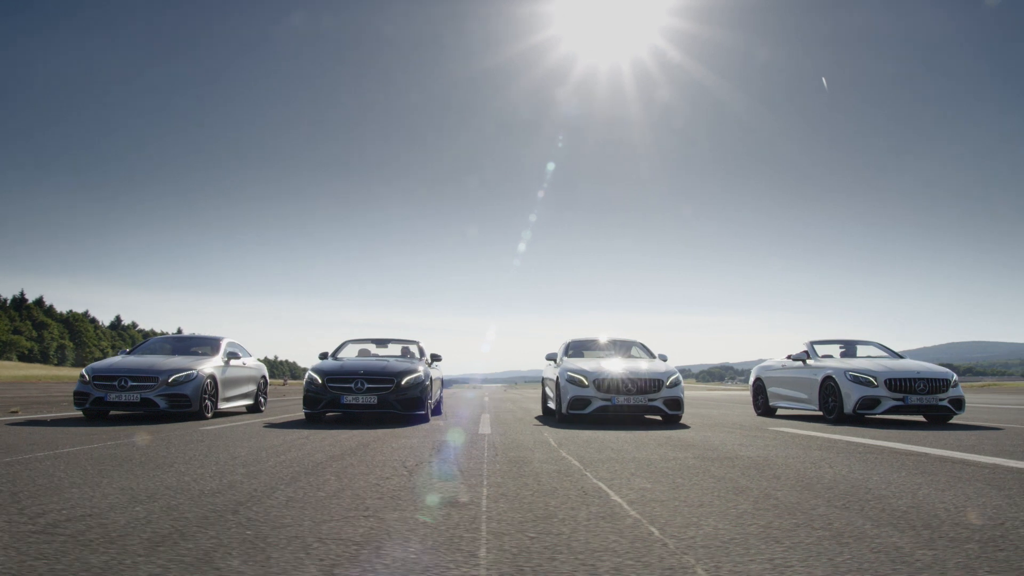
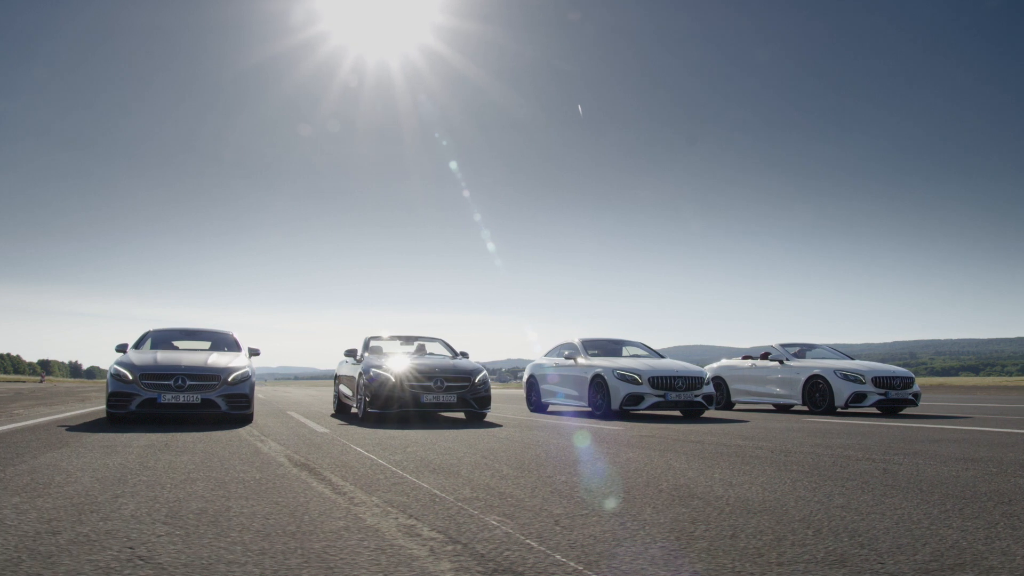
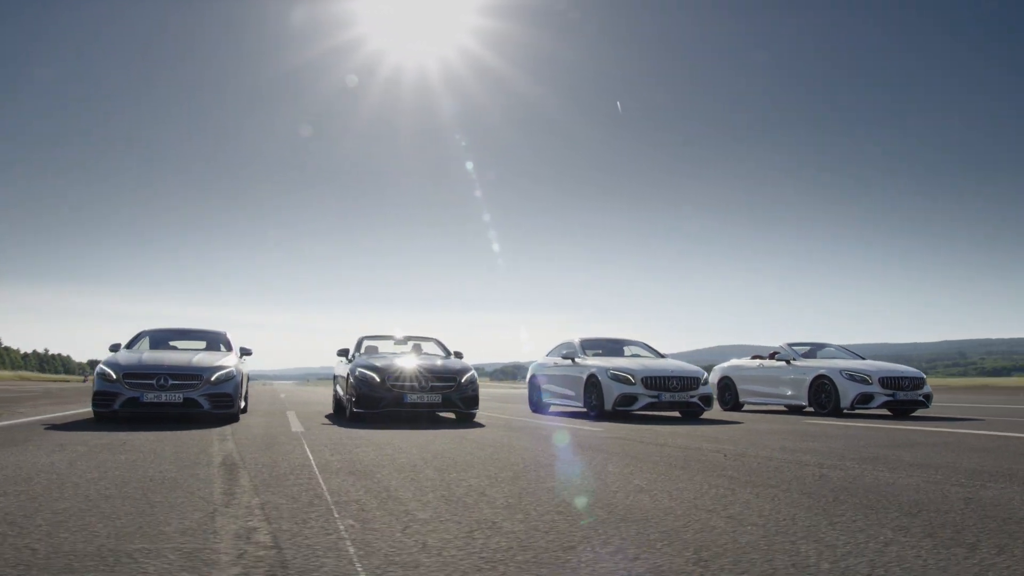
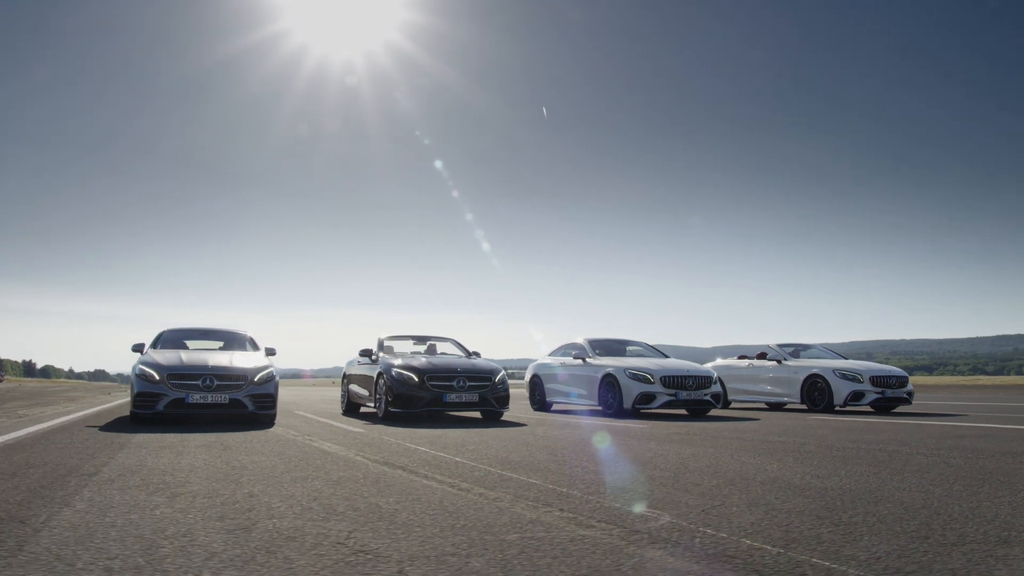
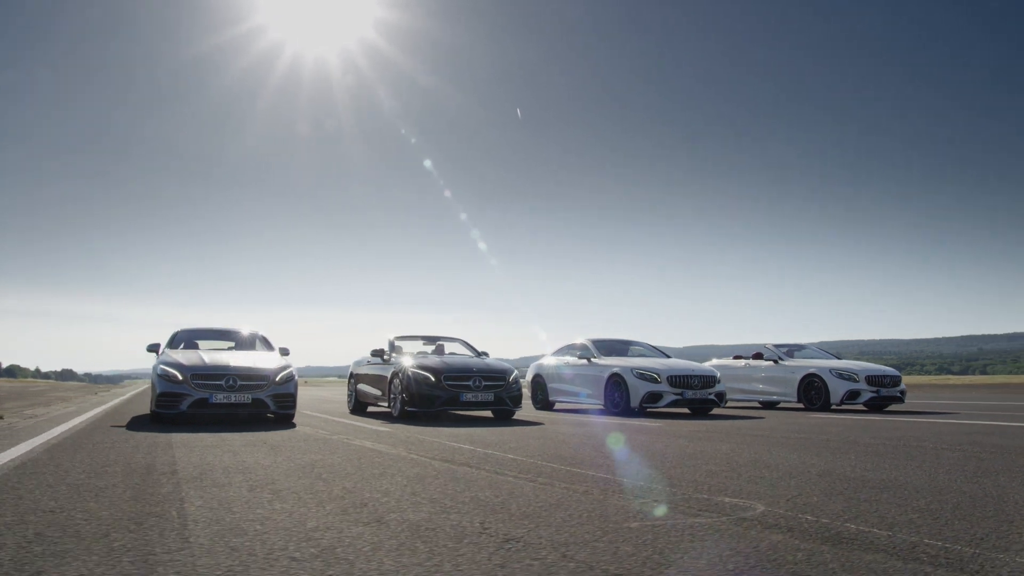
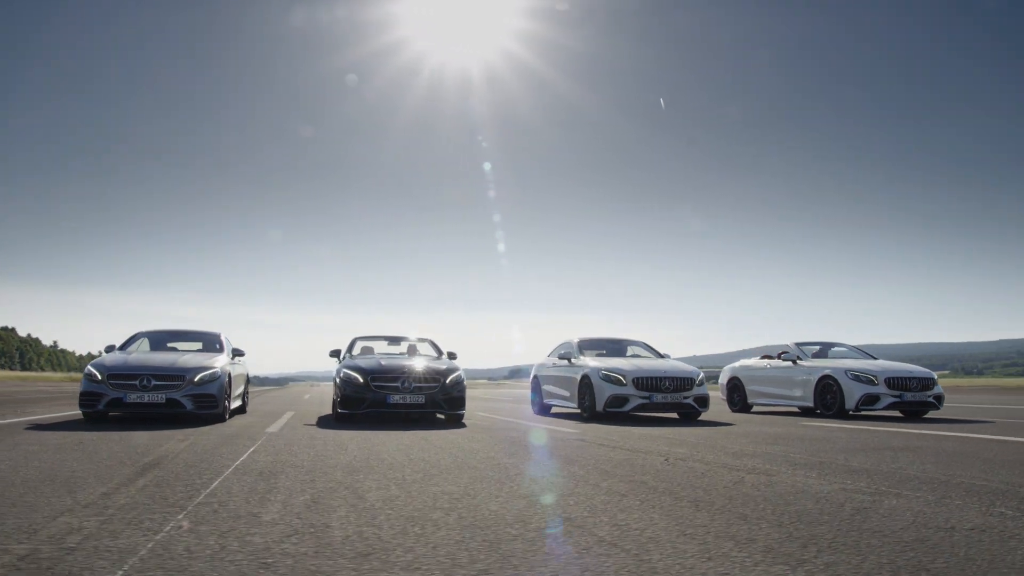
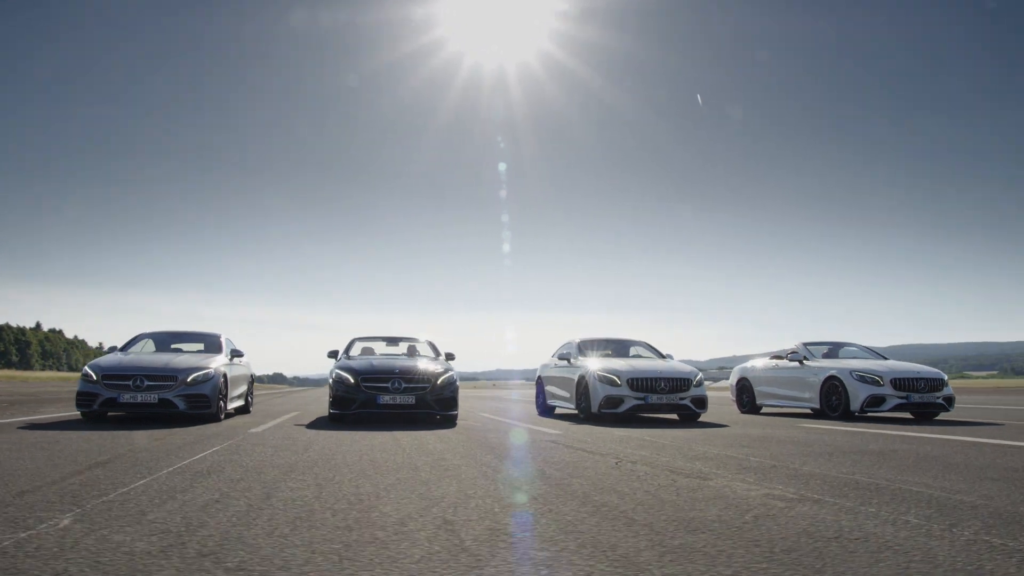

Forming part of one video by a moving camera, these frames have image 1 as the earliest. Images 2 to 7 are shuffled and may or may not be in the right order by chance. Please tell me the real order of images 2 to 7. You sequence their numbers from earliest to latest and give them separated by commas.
7, 6, 3, 2, 4, 5
